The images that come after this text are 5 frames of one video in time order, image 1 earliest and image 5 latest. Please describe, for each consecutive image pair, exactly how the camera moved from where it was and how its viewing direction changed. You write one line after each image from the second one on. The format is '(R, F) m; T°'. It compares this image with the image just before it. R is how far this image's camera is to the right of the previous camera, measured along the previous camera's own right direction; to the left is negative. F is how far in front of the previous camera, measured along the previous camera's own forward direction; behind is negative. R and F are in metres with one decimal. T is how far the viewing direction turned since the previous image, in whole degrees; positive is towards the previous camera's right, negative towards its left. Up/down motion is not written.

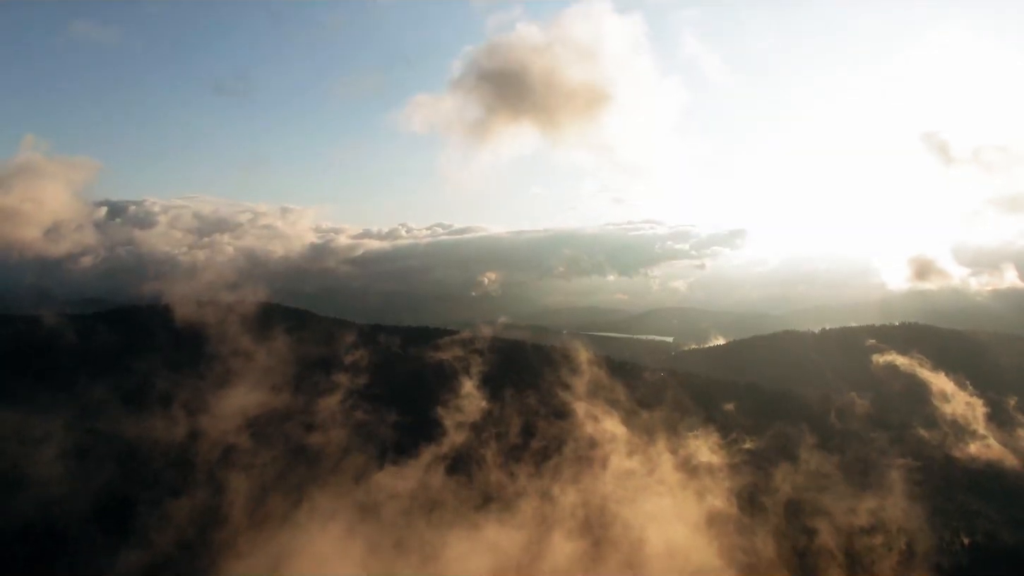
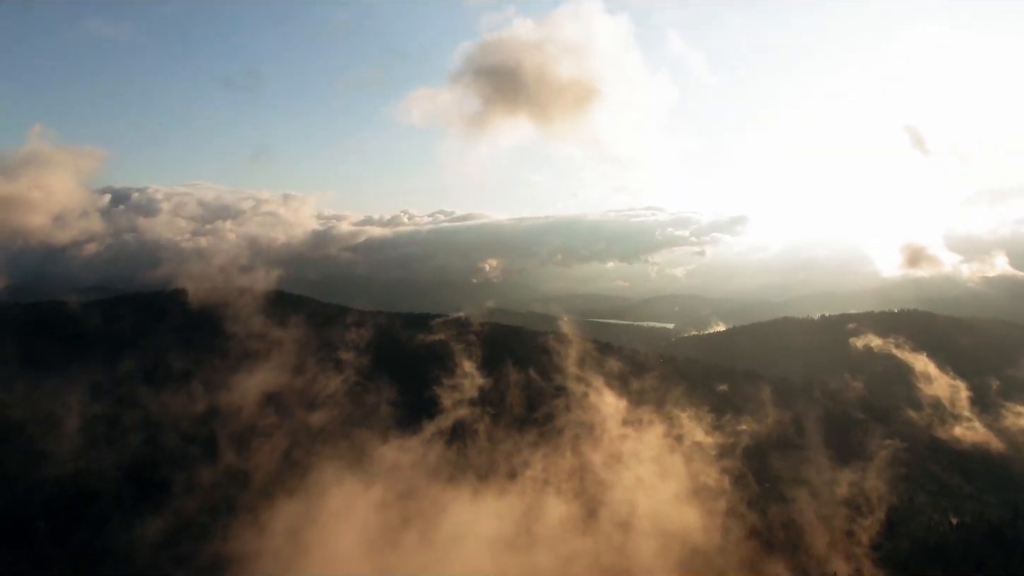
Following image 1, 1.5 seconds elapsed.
(+0.3, -4.9) m; 0°
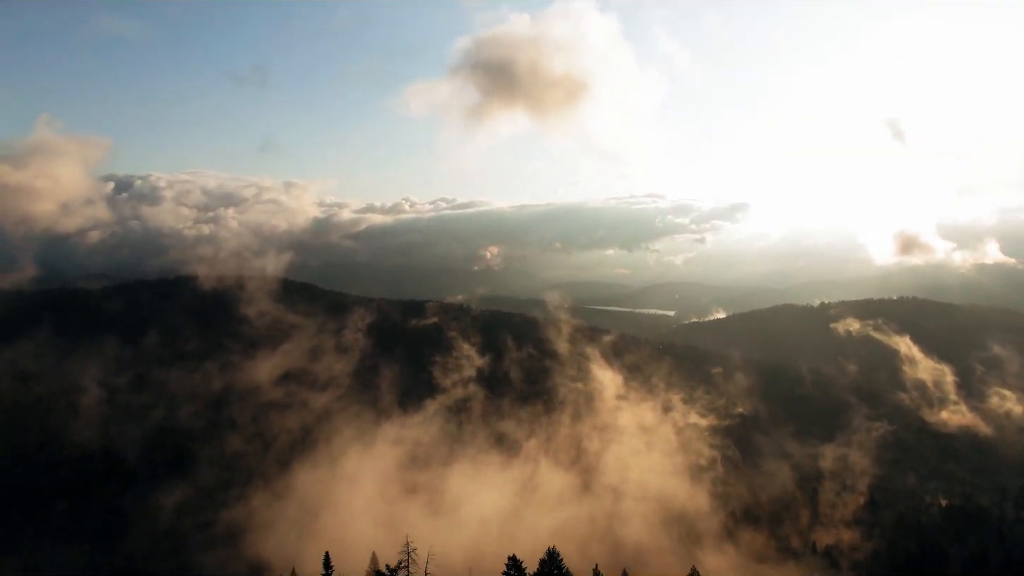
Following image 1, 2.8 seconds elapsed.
(+0.4, -4.4) m; 0°
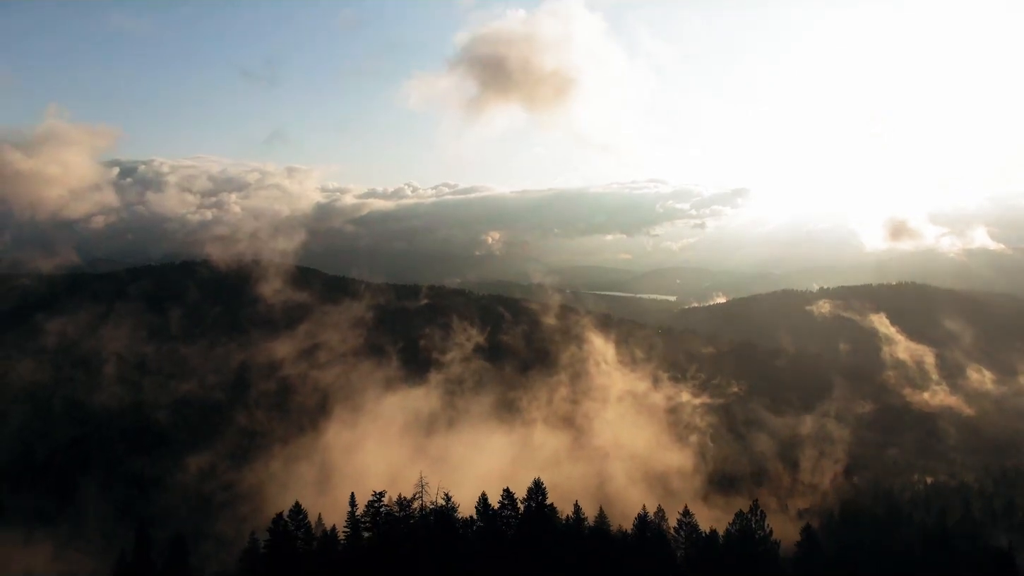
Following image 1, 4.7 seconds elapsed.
(+0.5, -6.8) m; 0°
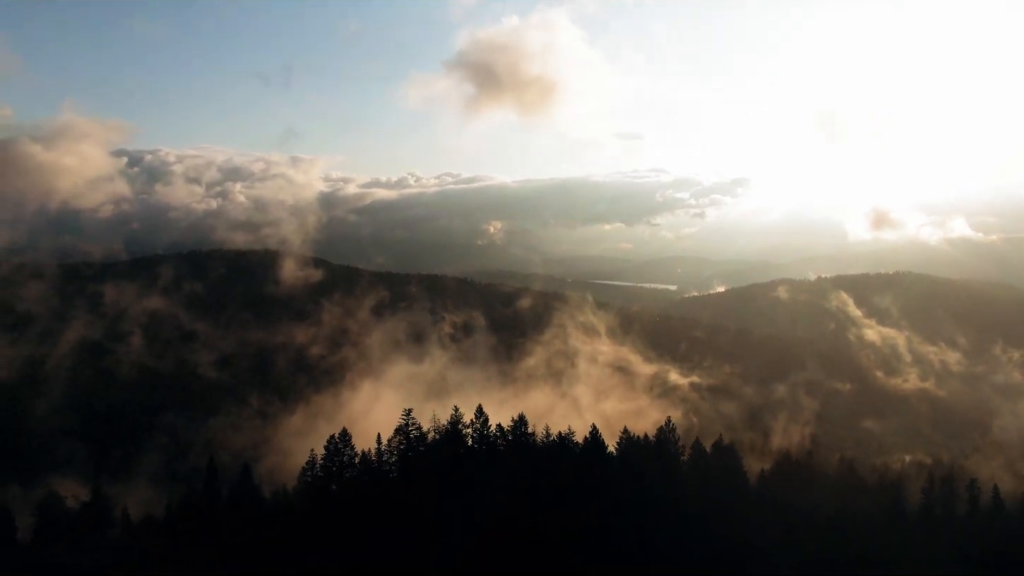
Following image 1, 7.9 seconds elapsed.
(+1.0, -10.9) m; 0°
